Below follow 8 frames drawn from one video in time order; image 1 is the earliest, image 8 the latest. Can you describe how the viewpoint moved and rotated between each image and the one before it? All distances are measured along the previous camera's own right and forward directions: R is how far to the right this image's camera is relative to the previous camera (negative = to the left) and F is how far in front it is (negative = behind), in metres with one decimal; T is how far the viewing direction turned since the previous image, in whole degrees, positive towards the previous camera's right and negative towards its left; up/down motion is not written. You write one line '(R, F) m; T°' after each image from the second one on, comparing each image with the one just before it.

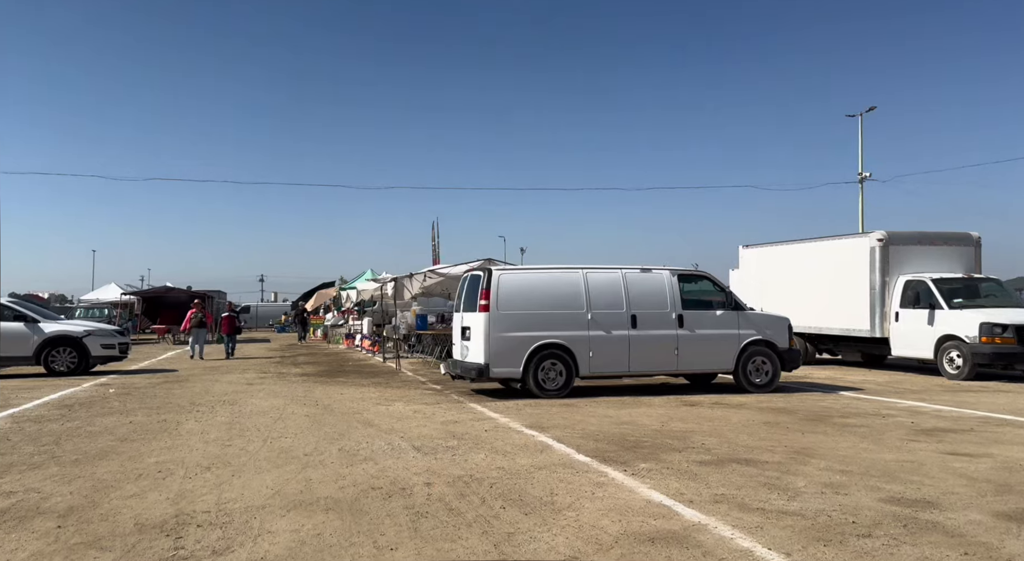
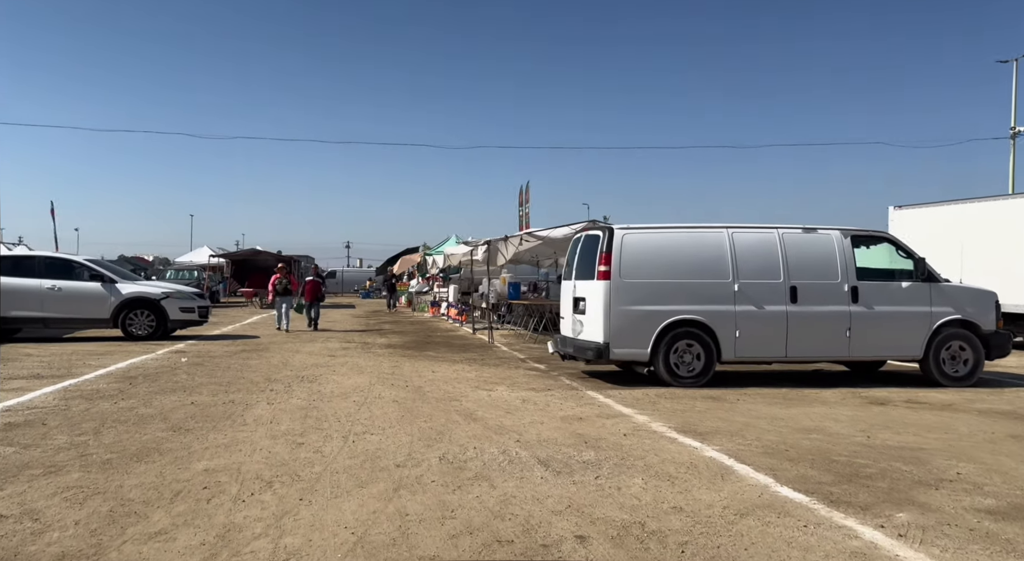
(-0.6, +1.9) m; -6°
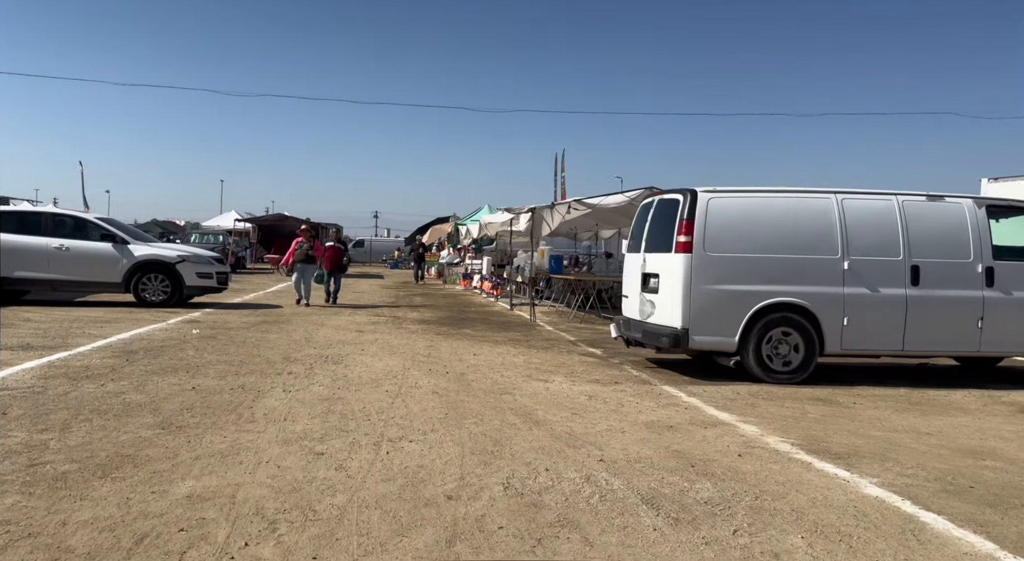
(-0.4, +1.5) m; -2°
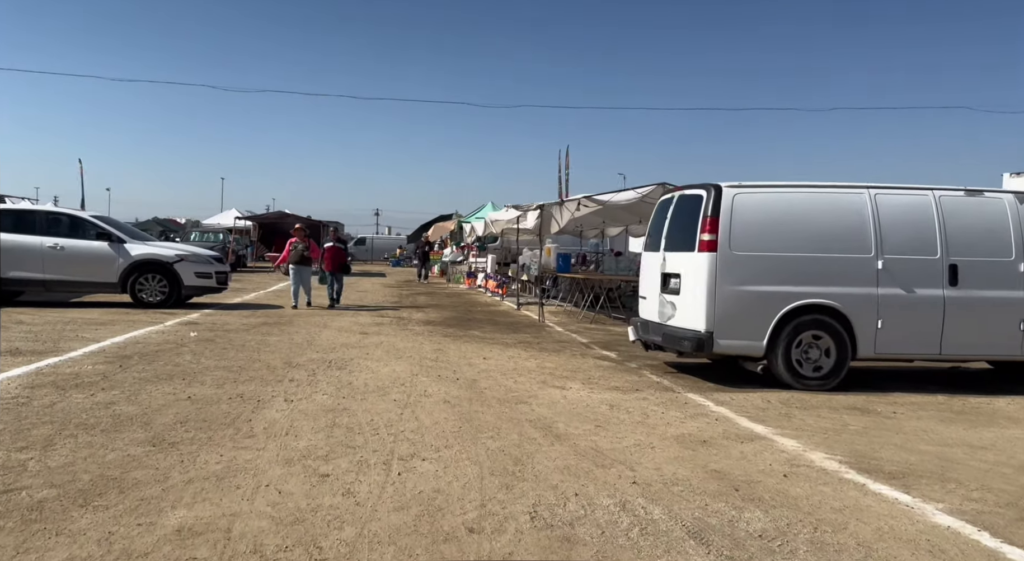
(-0.1, +0.4) m; 0°
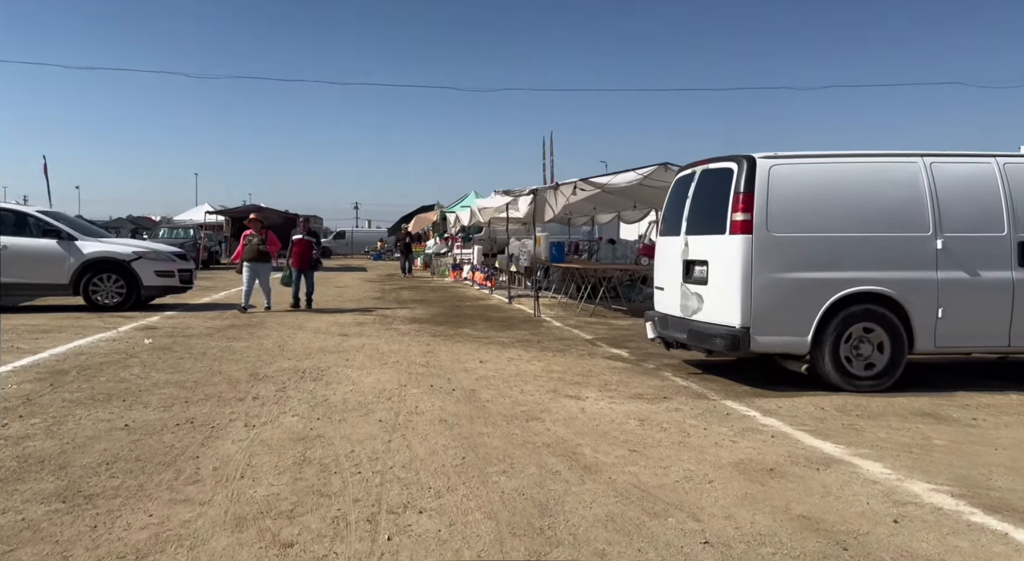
(-0.2, +1.1) m; +1°
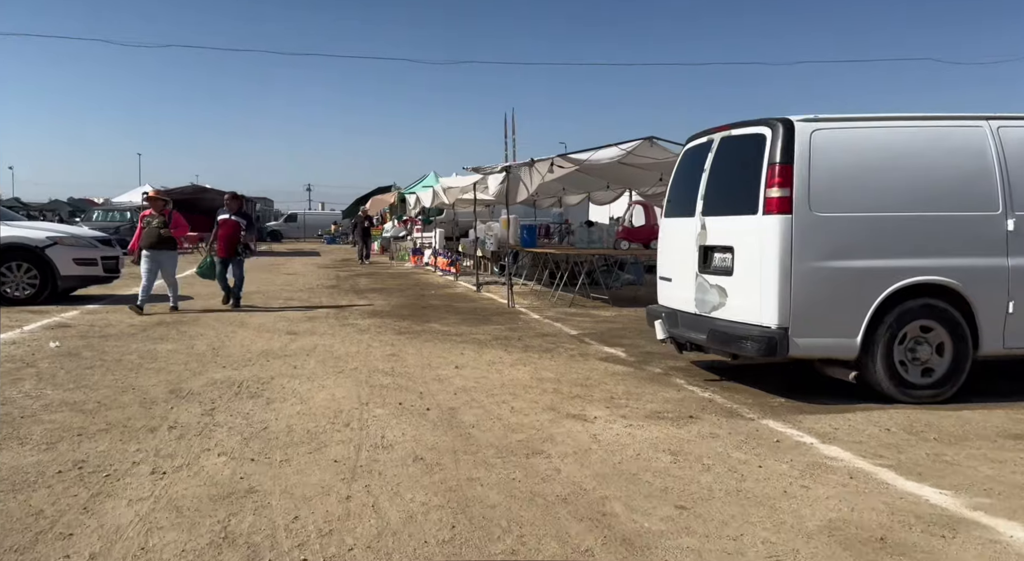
(-0.2, +1.2) m; +3°
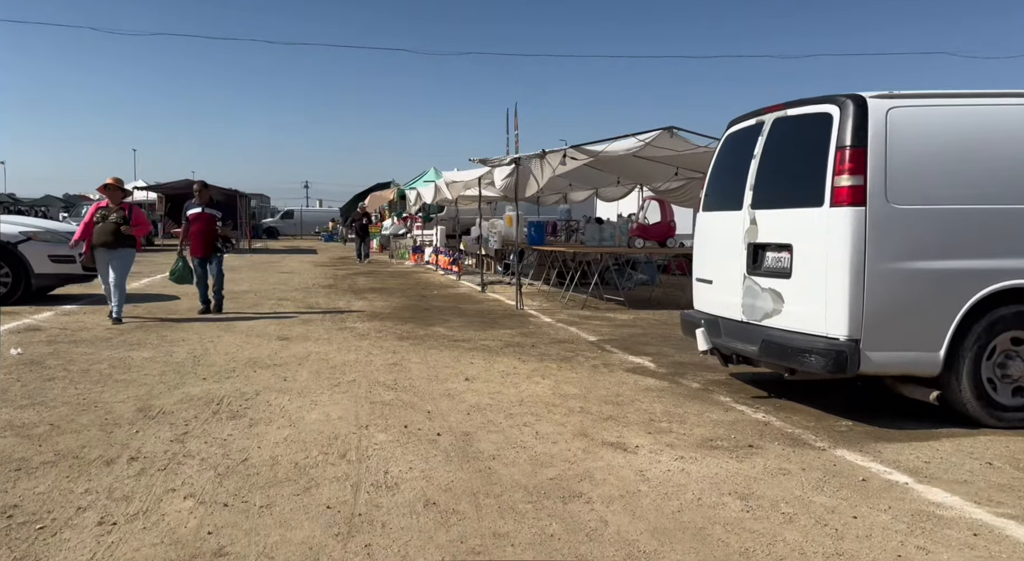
(-0.2, +0.8) m; 0°
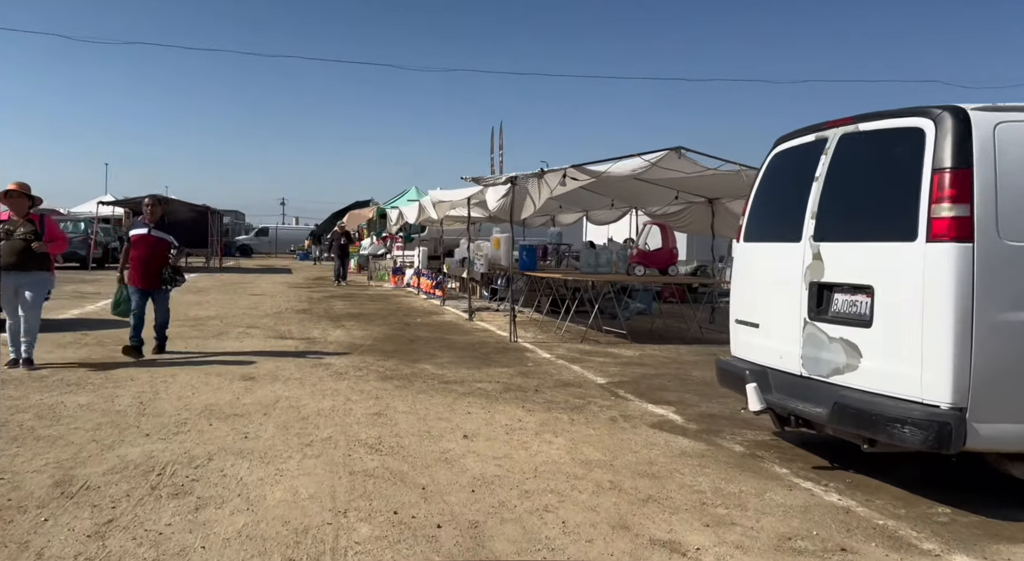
(-0.2, +0.9) m; +2°
